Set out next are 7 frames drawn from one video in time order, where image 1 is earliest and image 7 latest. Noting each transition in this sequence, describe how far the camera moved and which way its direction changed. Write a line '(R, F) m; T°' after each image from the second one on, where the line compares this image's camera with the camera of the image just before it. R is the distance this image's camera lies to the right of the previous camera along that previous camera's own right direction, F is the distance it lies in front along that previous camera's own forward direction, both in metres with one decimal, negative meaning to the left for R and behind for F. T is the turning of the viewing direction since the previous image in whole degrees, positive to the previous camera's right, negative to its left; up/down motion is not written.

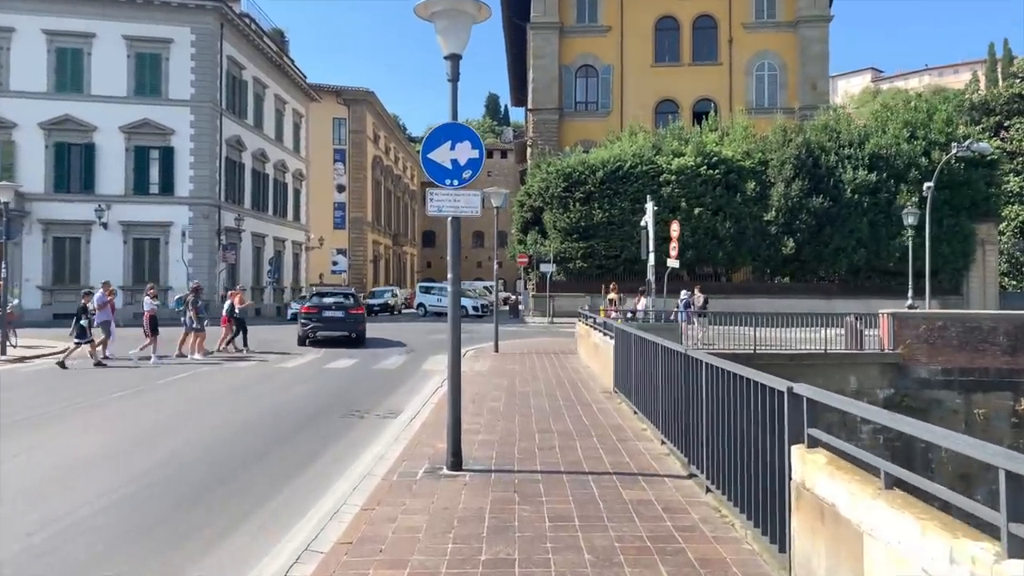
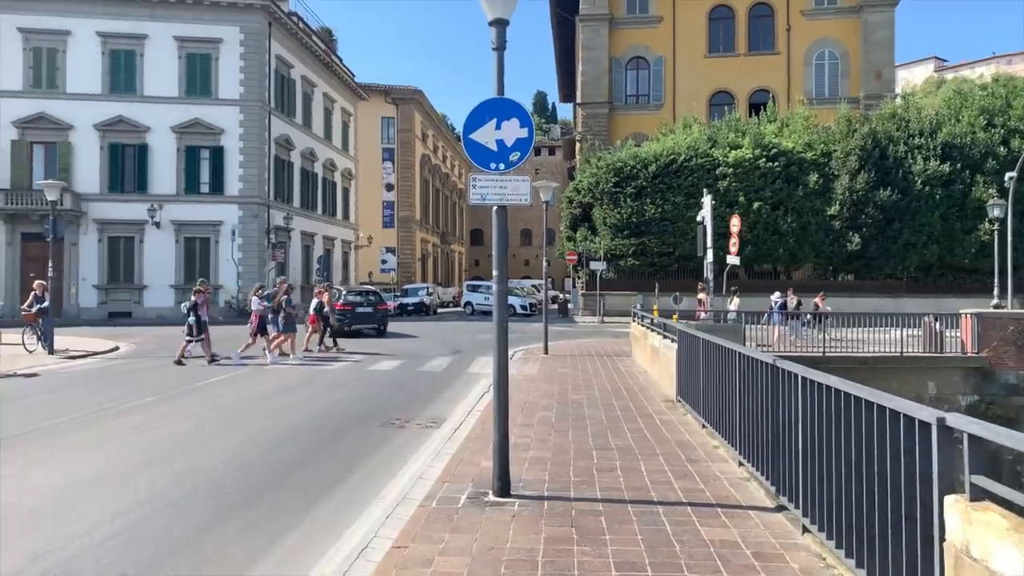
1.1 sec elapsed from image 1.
(-0.1, +0.9) m; -4°
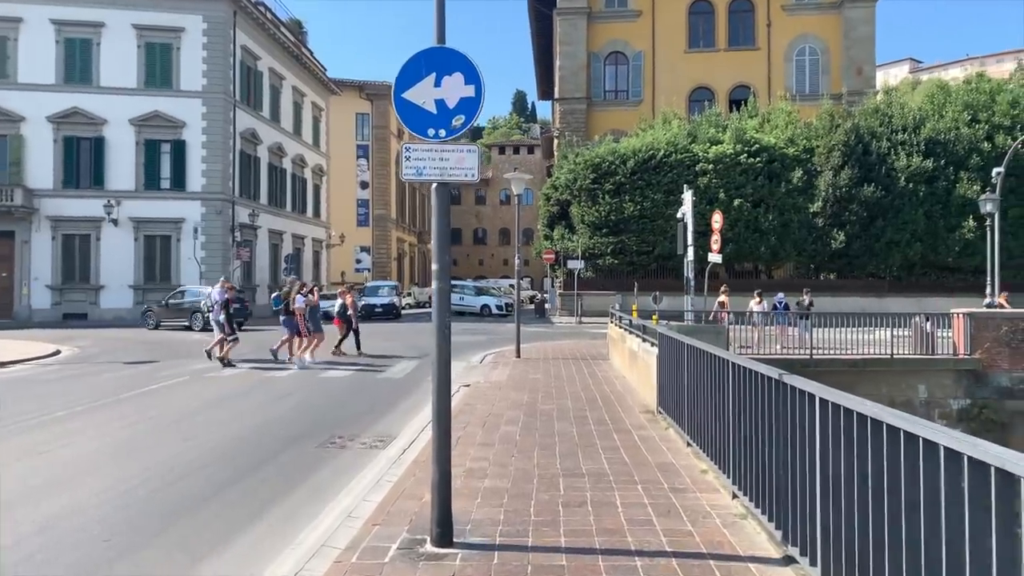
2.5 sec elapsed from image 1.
(+0.2, +1.2) m; +2°
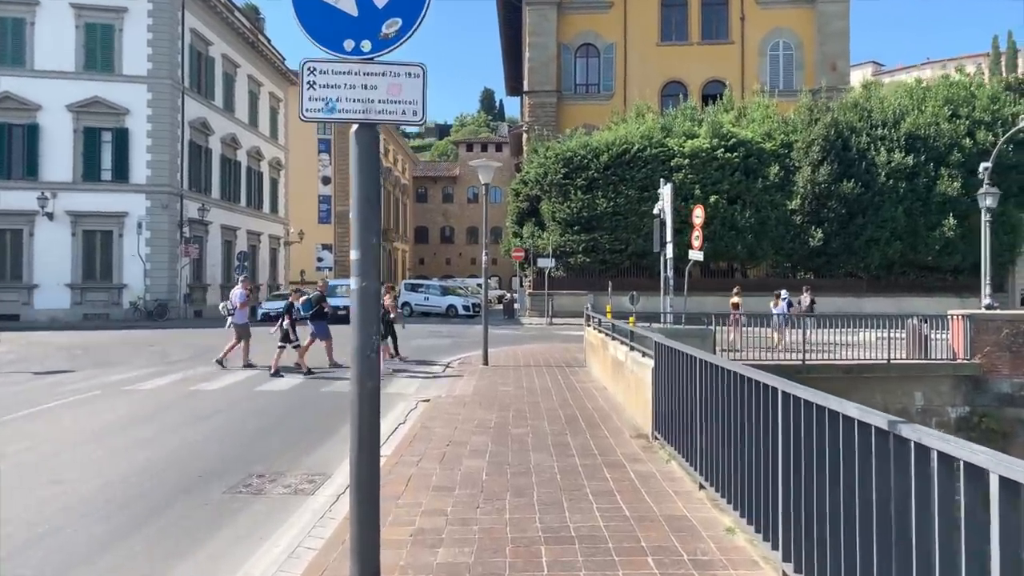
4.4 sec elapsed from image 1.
(0.0, +1.7) m; +3°
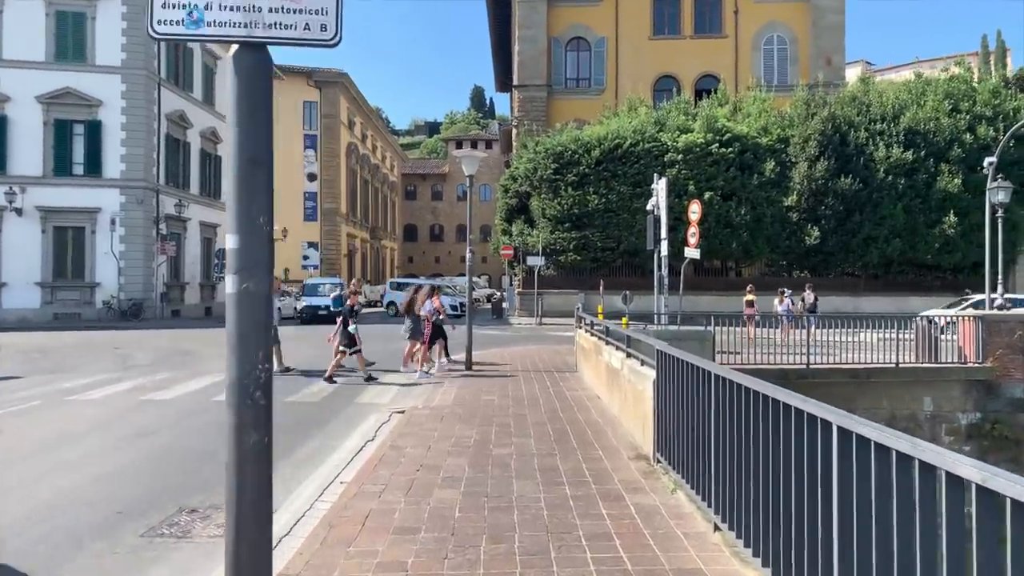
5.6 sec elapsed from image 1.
(+0.1, +1.0) m; +1°
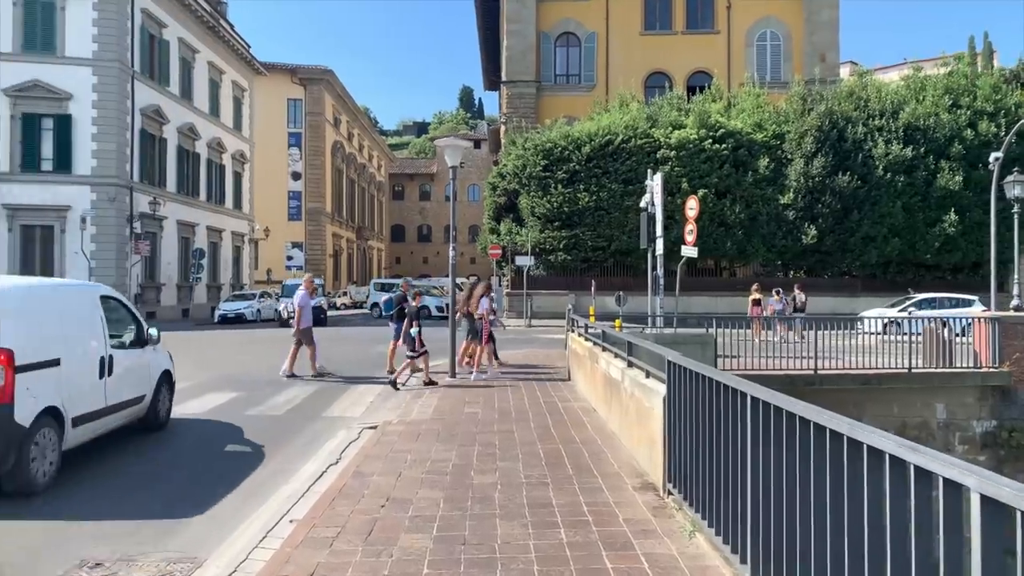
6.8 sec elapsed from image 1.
(0.0, +1.1) m; +1°
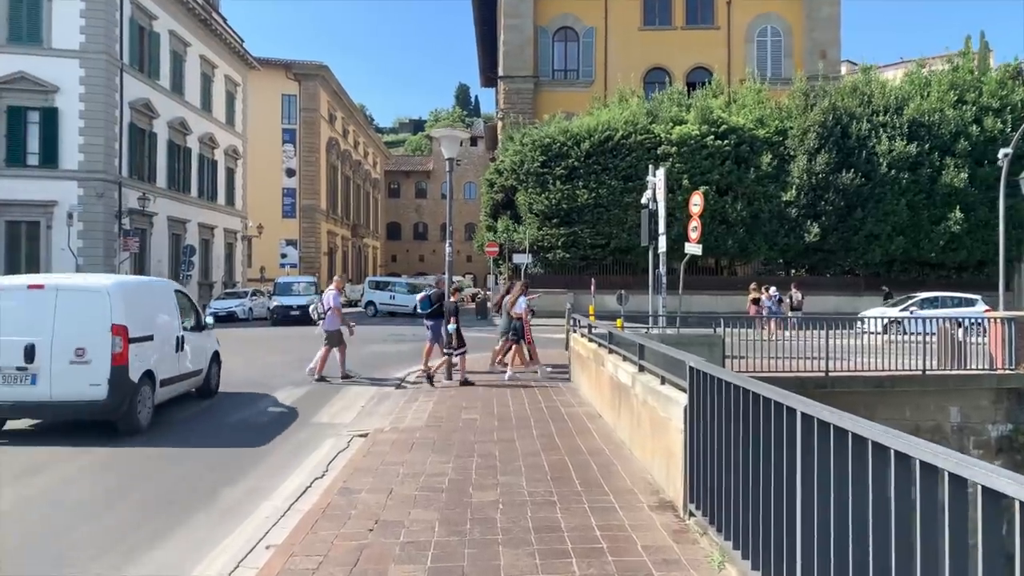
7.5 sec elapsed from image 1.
(-0.1, +0.6) m; 0°
